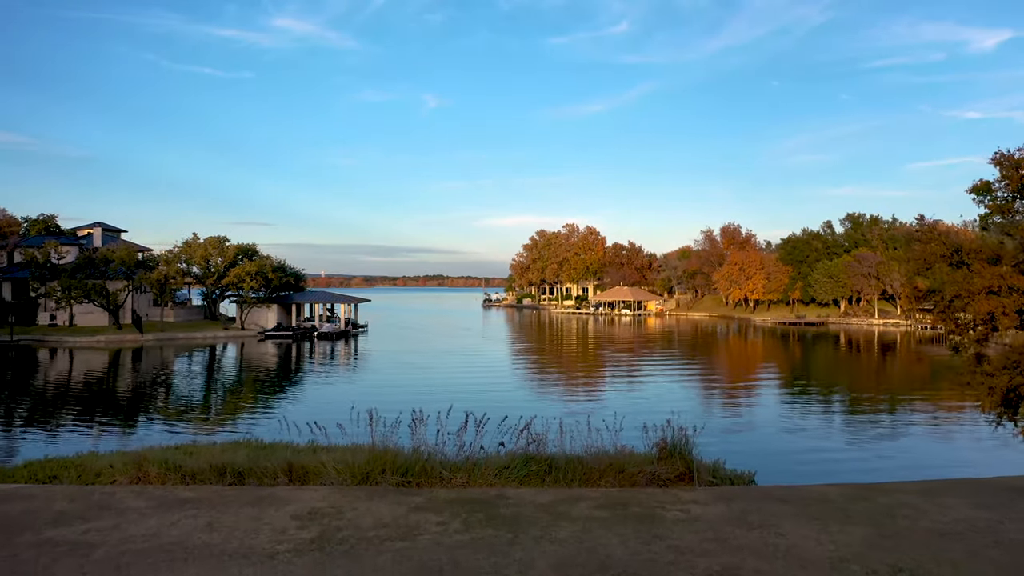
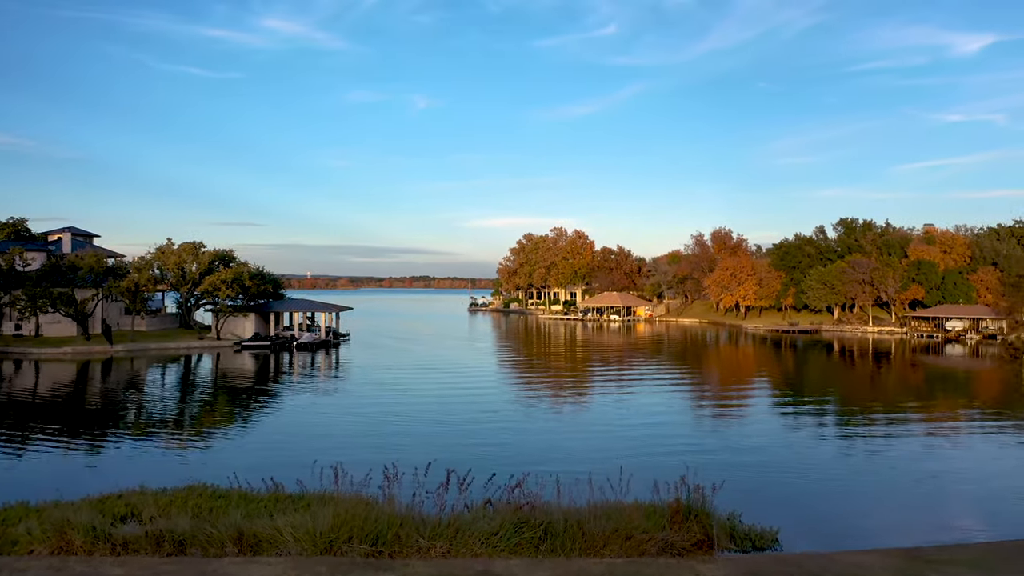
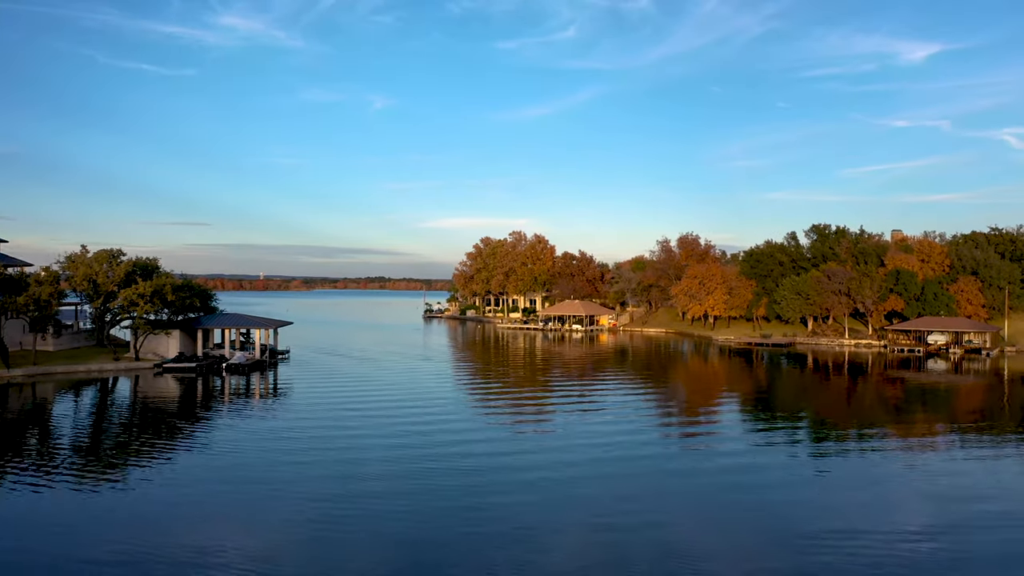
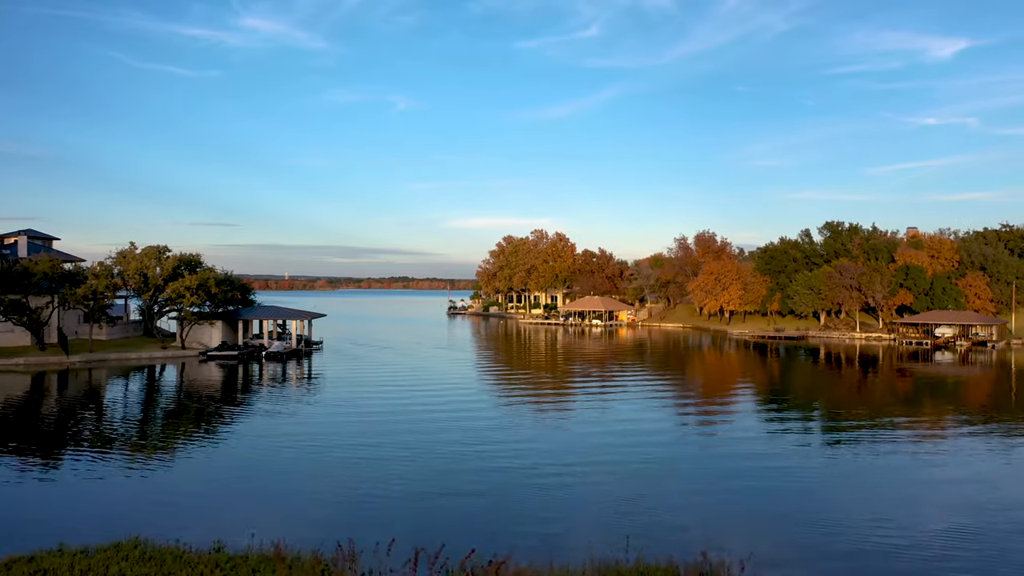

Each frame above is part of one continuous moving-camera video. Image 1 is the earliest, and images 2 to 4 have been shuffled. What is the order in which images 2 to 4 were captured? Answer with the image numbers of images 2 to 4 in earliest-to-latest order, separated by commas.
2, 4, 3
